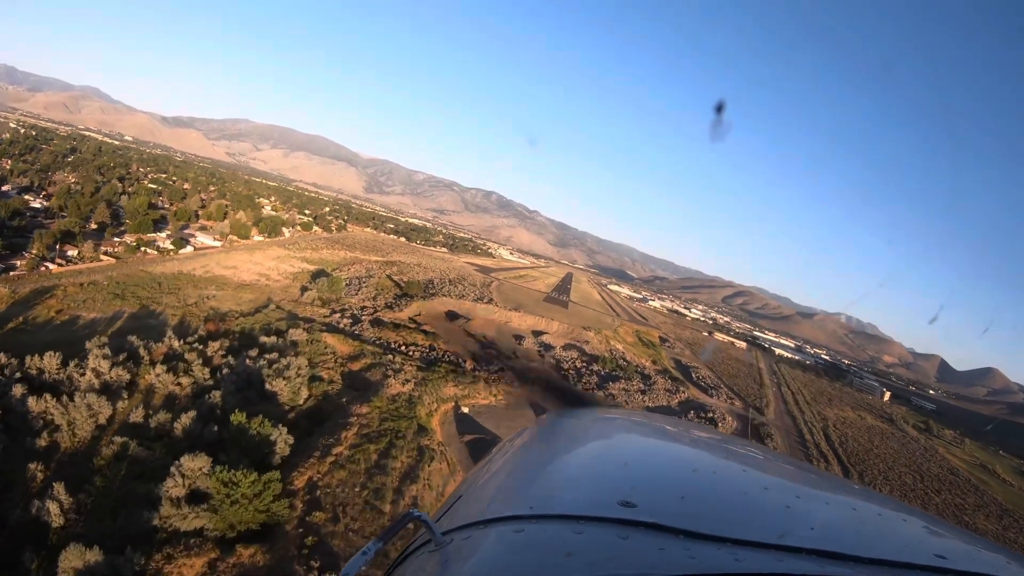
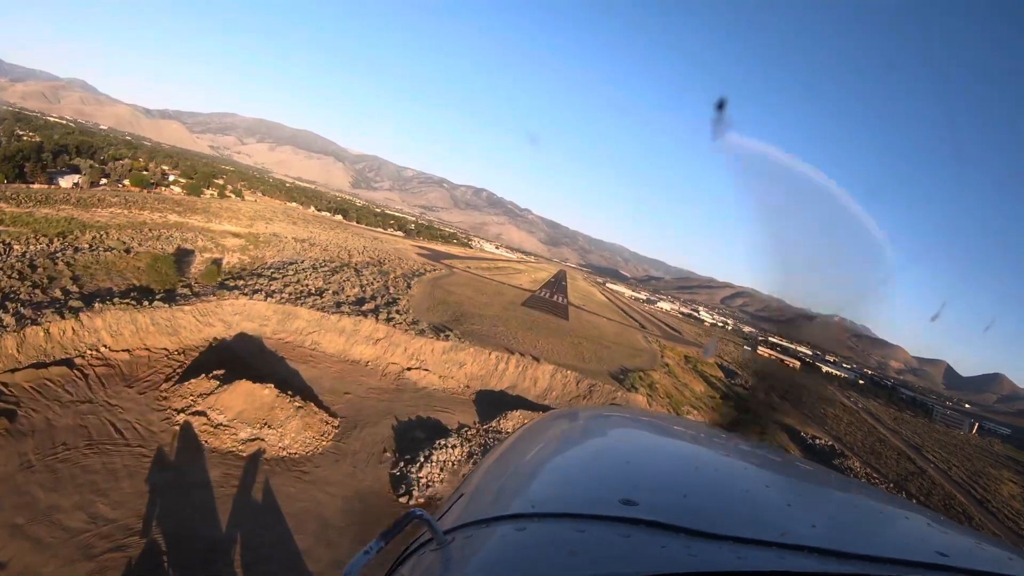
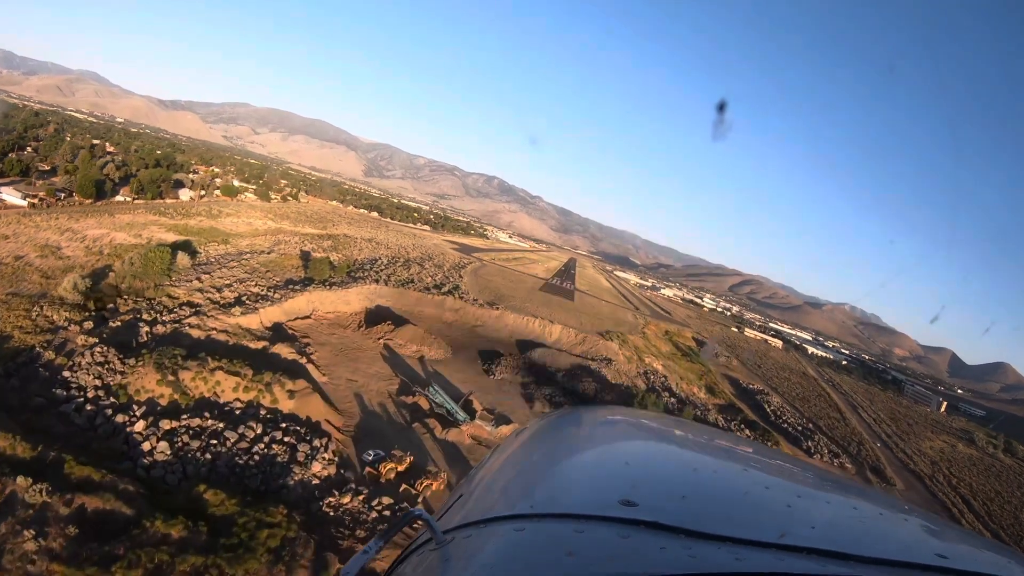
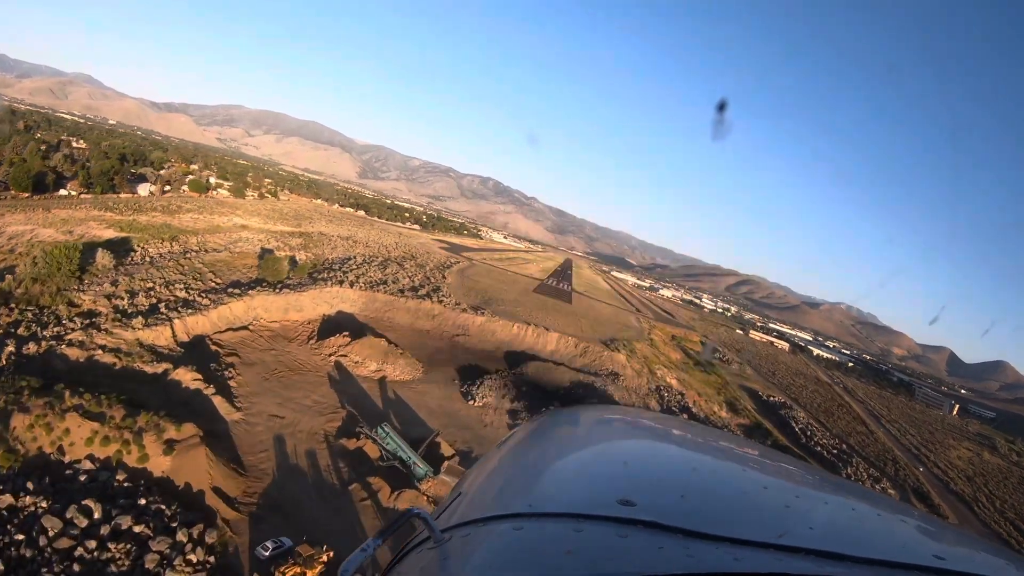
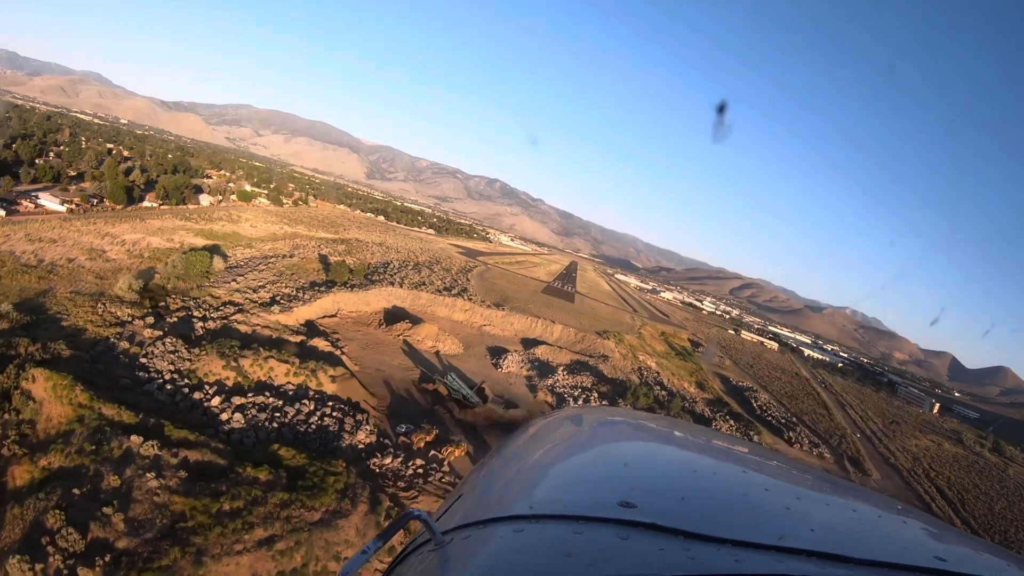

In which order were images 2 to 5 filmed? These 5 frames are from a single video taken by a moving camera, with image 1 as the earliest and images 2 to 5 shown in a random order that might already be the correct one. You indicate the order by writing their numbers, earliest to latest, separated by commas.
5, 3, 4, 2
